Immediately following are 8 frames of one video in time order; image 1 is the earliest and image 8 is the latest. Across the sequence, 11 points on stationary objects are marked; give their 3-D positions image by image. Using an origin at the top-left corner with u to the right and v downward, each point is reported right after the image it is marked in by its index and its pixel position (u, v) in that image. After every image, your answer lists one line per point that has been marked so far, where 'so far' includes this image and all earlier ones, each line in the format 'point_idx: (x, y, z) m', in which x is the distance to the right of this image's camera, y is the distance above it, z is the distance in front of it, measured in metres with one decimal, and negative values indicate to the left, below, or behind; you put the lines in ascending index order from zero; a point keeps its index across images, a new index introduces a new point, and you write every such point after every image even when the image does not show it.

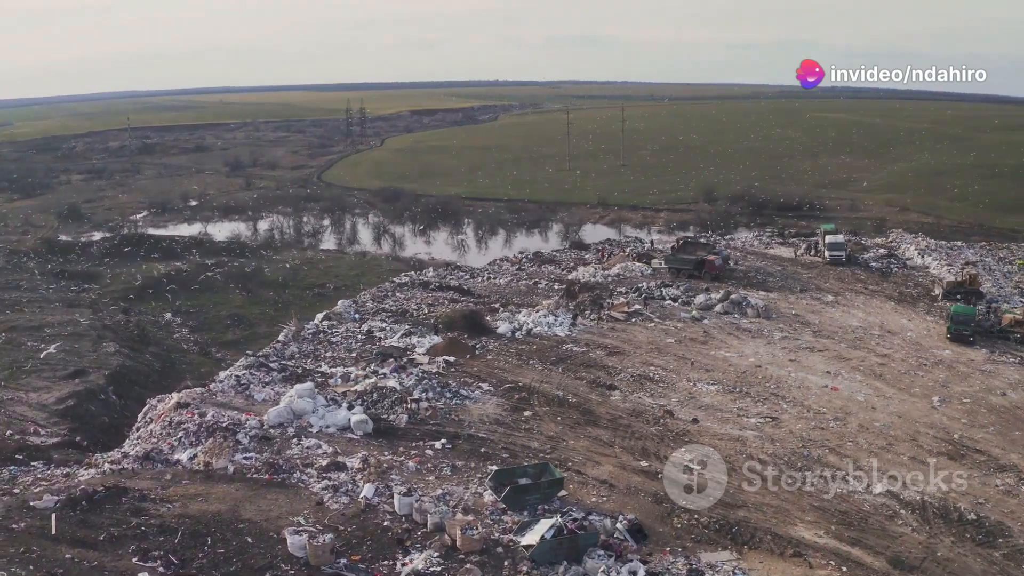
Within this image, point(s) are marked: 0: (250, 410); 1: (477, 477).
0: (-3.7, -1.7, +10.5) m
1: (-0.4, -2.2, +8.7) m
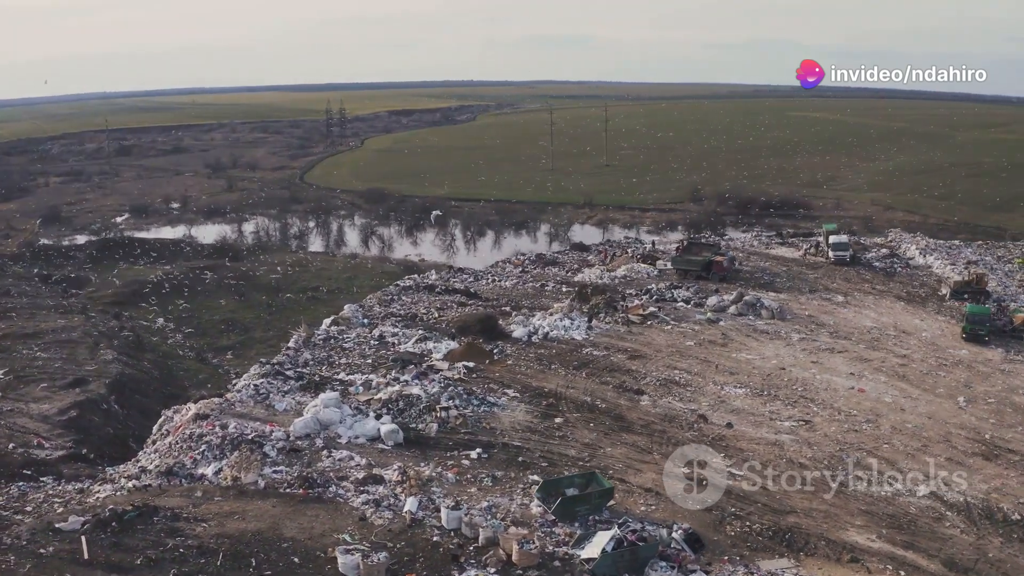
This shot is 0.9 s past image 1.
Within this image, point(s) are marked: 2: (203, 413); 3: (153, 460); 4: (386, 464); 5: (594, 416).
0: (-3.3, -1.8, +10.2) m
1: (+0.1, -2.3, +8.5) m
2: (-4.3, -1.8, +10.3) m
3: (-4.8, -2.3, +9.9) m
4: (-1.5, -2.1, +8.9) m
5: (+1.2, -1.8, +10.5) m
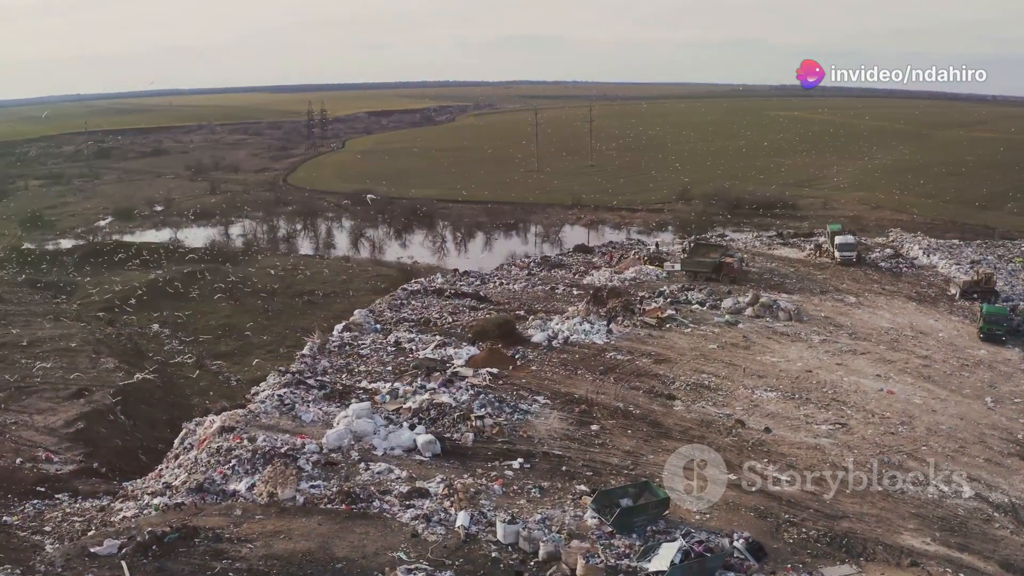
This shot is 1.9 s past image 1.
0: (-2.8, -1.9, +9.9) m
1: (+0.6, -2.3, +8.3) m
2: (-3.8, -1.9, +10.0) m
3: (-4.3, -2.4, +9.5) m
4: (-1.0, -2.2, +8.7) m
5: (+1.7, -1.9, +10.3) m
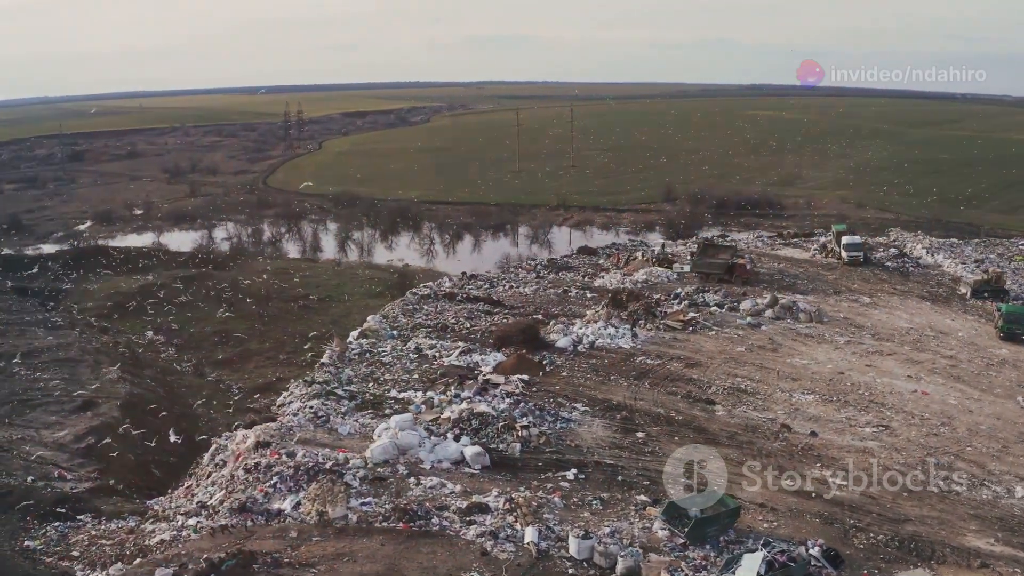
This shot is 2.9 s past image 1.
0: (-2.2, -2.0, +9.6) m
1: (+1.3, -2.4, +8.1) m
2: (-3.2, -2.0, +9.7) m
3: (-3.7, -2.5, +9.2) m
4: (-0.3, -2.3, +8.4) m
5: (+2.3, -1.9, +10.2) m
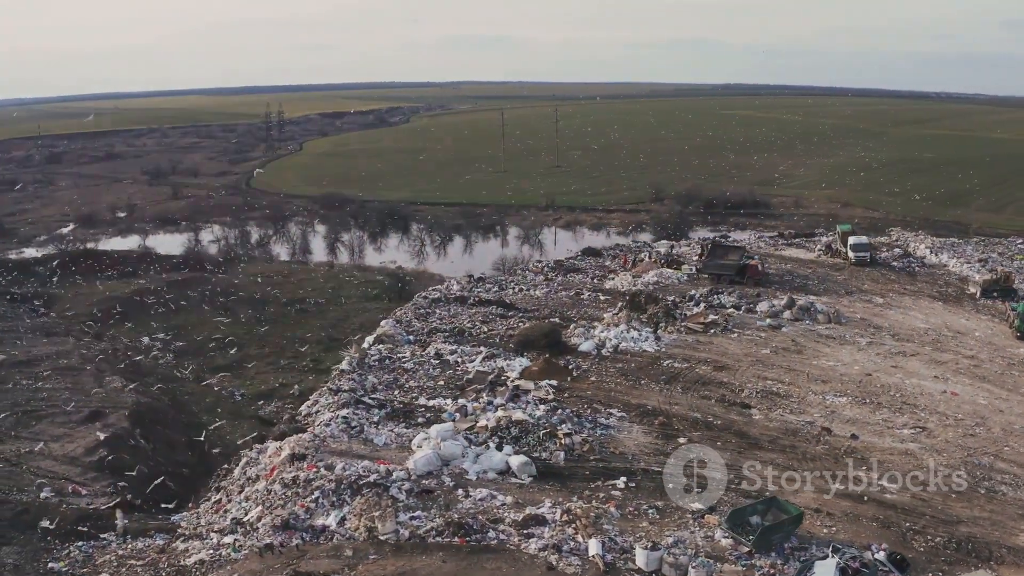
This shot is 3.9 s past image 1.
0: (-1.7, -2.1, +9.3) m
1: (+1.9, -2.5, +8.0) m
2: (-2.7, -2.1, +9.4) m
3: (-3.1, -2.6, +8.9) m
4: (+0.3, -2.4, +8.3) m
5: (+2.8, -2.0, +10.1) m
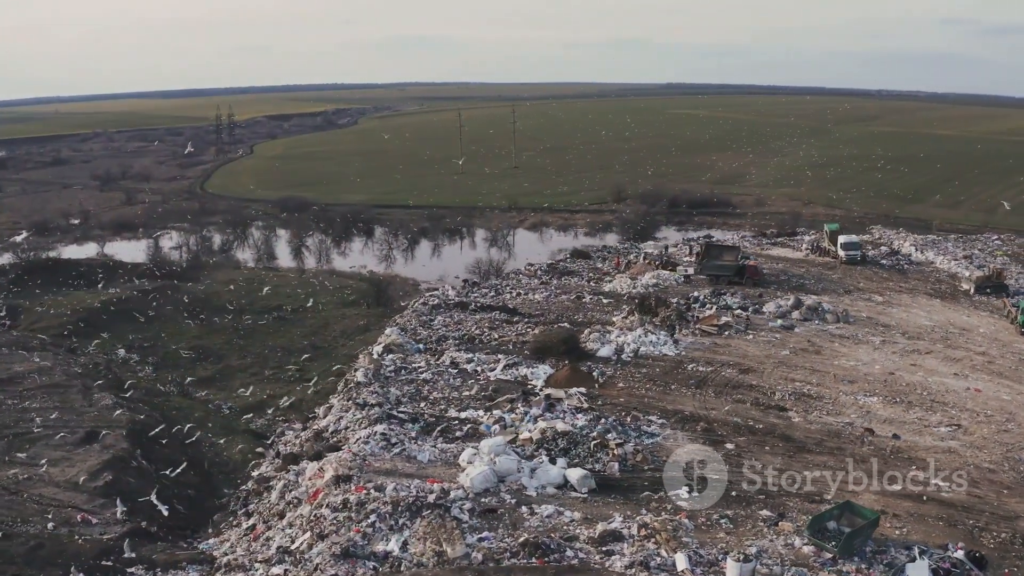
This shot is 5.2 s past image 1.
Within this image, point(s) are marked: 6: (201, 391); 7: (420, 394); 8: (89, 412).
0: (-1.0, -2.2, +8.9) m
1: (+2.6, -2.5, +7.8) m
2: (-2.0, -2.2, +8.9) m
3: (-2.4, -2.8, +8.4) m
4: (+1.0, -2.4, +8.0) m
5: (+3.4, -2.0, +10.0) m
6: (-7.8, -2.6, +18.6) m
7: (-1.5, -1.7, +11.9) m
8: (-7.8, -2.3, +13.7) m
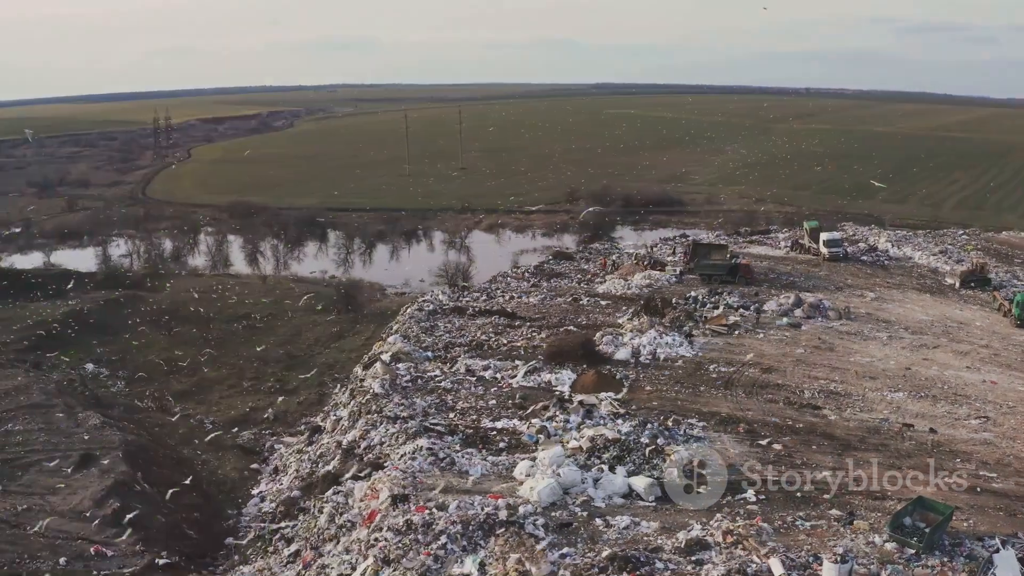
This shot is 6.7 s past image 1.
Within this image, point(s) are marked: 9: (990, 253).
0: (-0.3, -2.3, +8.6) m
1: (+3.4, -2.5, +7.8) m
2: (-1.3, -2.3, +8.5) m
3: (-1.7, -2.9, +7.9) m
4: (+1.8, -2.5, +7.8) m
5: (+4.0, -2.0, +10.0) m
6: (-7.8, -2.8, +17.6) m
7: (-1.0, -1.8, +11.5) m
8: (-7.5, -2.5, +12.7) m
9: (+12.6, +0.9, +19.6) m
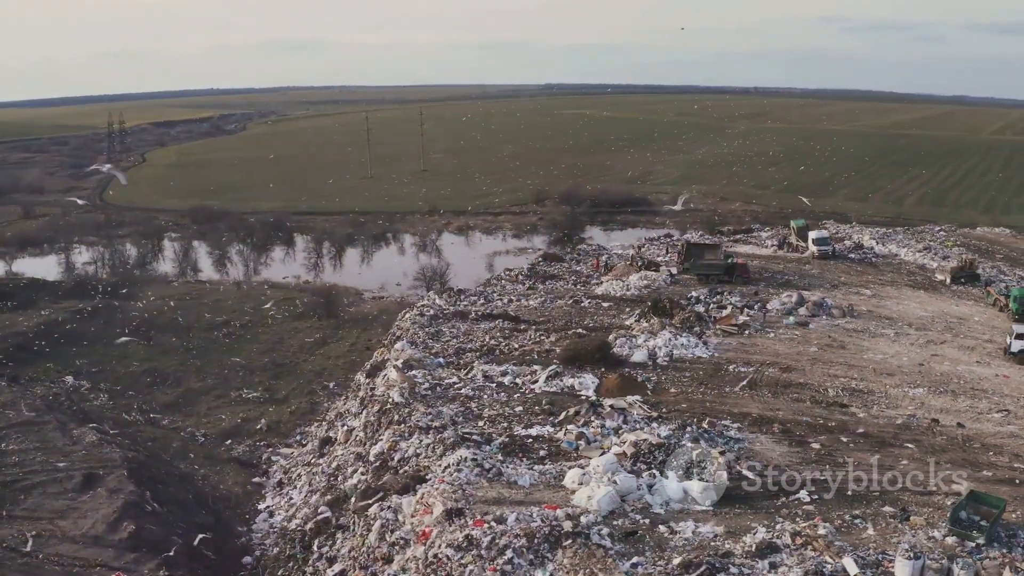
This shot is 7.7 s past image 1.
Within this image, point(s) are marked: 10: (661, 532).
0: (+0.3, -2.4, +8.4) m
1: (+4.1, -2.5, +7.8) m
2: (-0.7, -2.4, +8.2) m
3: (-1.0, -3.0, +7.6) m
4: (+2.4, -2.5, +7.8) m
5: (+4.5, -2.0, +10.1) m
6: (-7.8, -3.0, +16.9) m
7: (-0.6, -1.9, +11.2) m
8: (-7.1, -2.7, +12.1) m
9: (+12.4, +1.1, +20.2) m
10: (+1.5, -2.5, +7.7) m
